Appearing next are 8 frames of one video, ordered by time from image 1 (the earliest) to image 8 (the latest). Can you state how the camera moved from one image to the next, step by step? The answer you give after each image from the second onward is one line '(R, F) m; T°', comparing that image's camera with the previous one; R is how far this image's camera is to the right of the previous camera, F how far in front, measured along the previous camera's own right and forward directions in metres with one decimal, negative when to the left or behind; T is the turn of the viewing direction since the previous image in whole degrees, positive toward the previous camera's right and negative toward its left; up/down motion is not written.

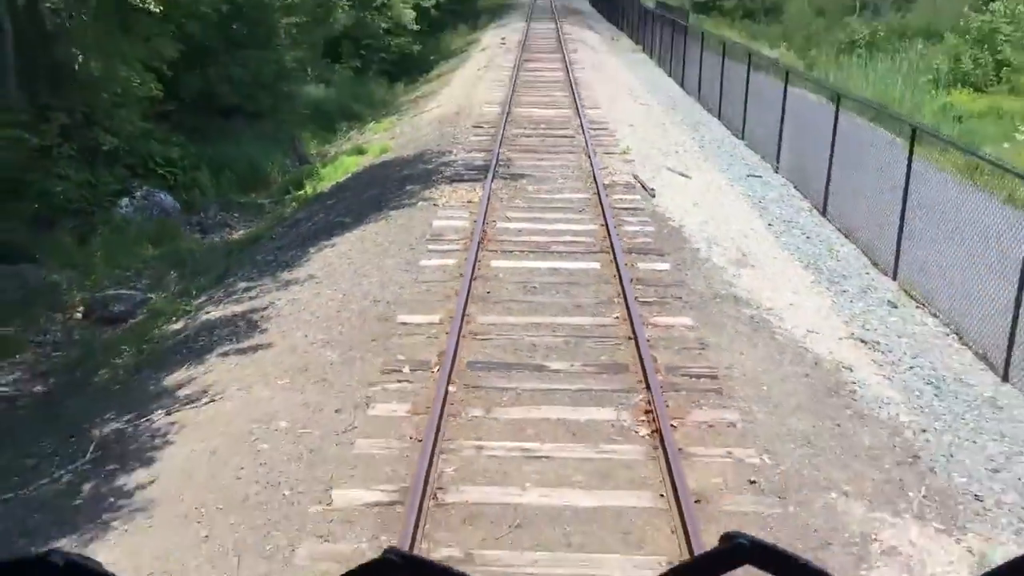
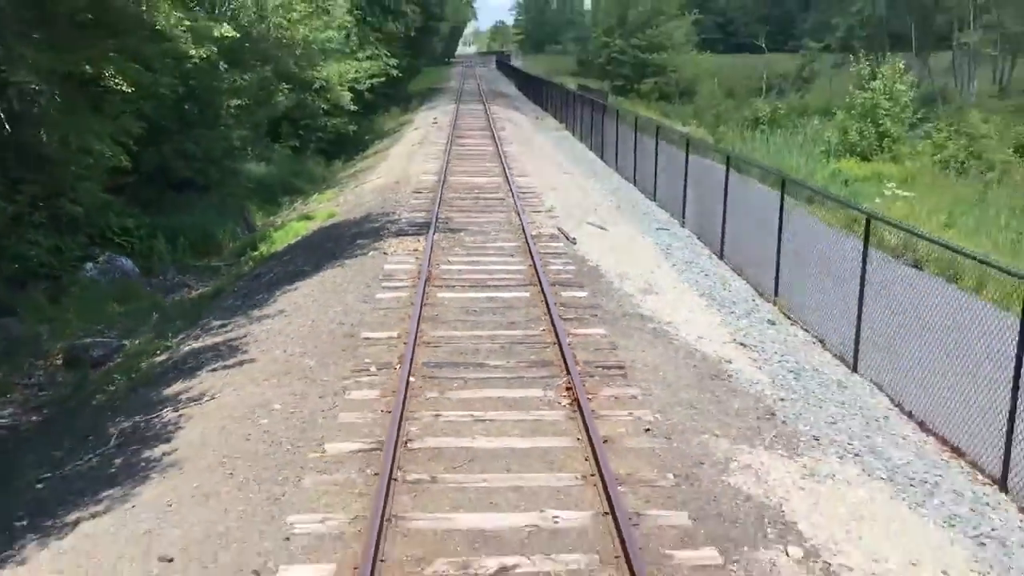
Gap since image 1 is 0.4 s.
(-0.1, -1.8) m; +4°
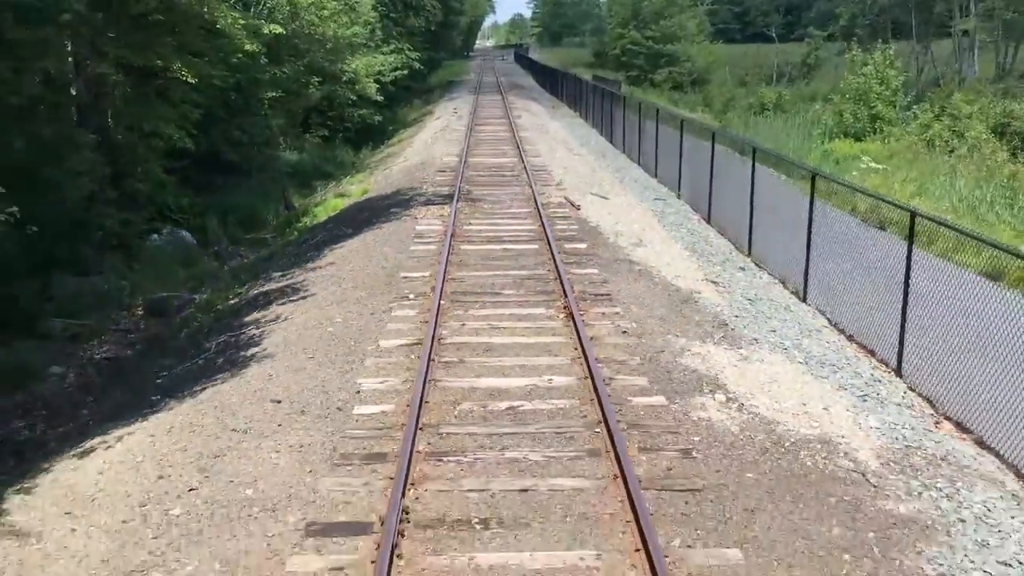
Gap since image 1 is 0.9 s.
(+0.1, -2.4) m; -1°
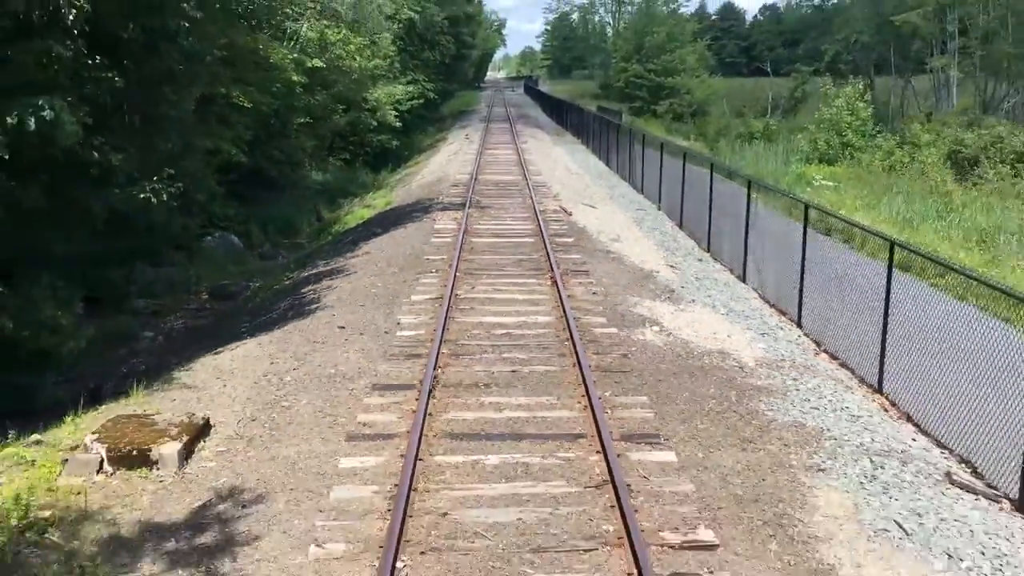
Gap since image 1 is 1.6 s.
(+0.2, -3.4) m; -1°
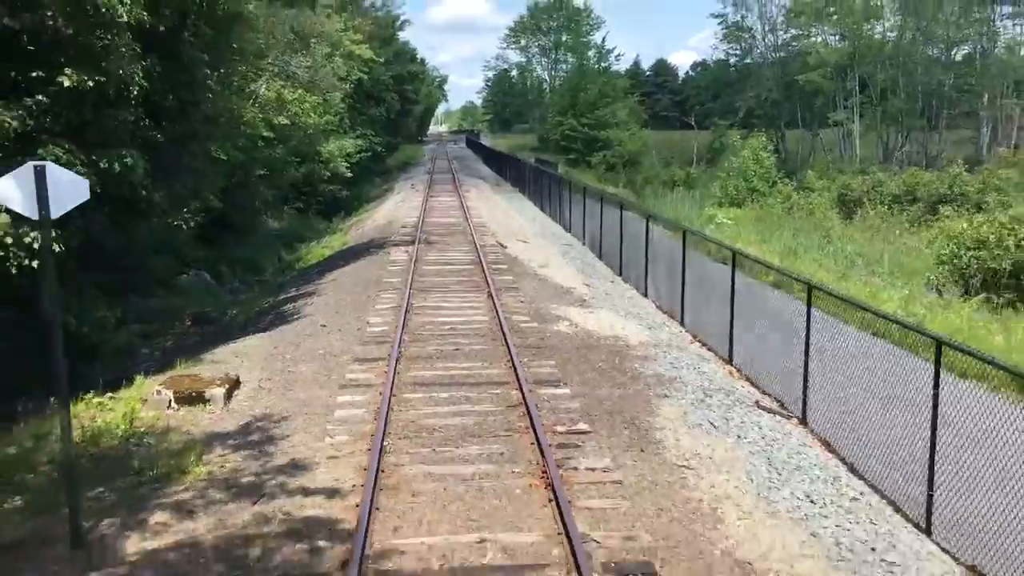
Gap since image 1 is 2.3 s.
(0.0, -3.5) m; +3°
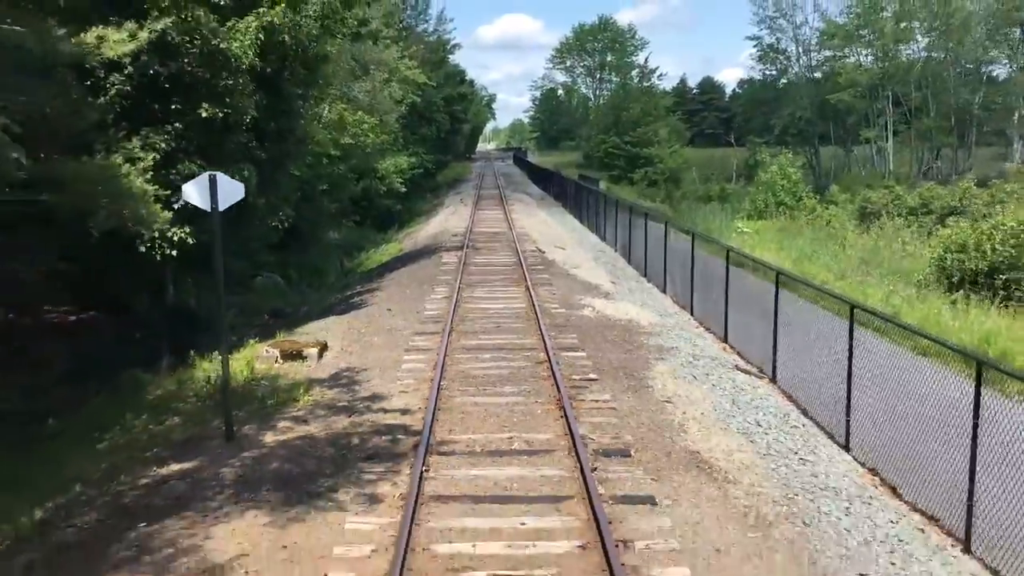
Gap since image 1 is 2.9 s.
(+0.3, -3.1) m; -3°
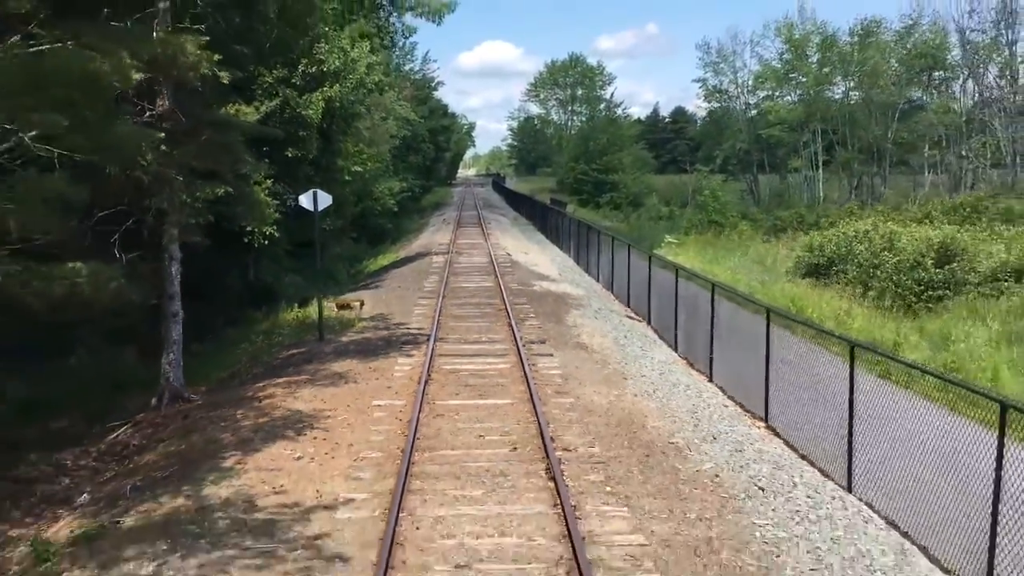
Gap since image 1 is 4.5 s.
(+0.2, -8.2) m; +1°
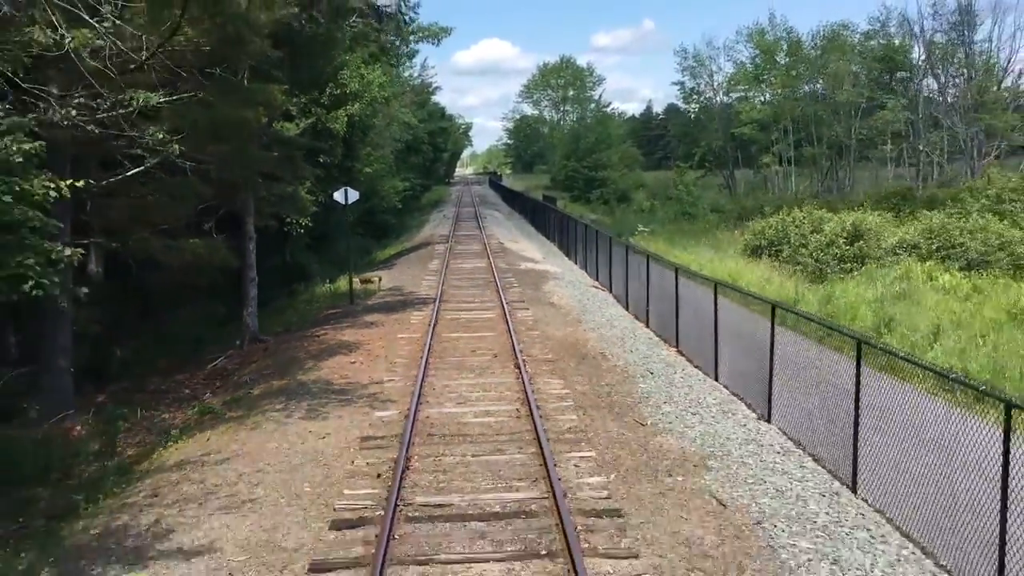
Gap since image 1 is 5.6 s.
(+0.3, -5.6) m; 0°
